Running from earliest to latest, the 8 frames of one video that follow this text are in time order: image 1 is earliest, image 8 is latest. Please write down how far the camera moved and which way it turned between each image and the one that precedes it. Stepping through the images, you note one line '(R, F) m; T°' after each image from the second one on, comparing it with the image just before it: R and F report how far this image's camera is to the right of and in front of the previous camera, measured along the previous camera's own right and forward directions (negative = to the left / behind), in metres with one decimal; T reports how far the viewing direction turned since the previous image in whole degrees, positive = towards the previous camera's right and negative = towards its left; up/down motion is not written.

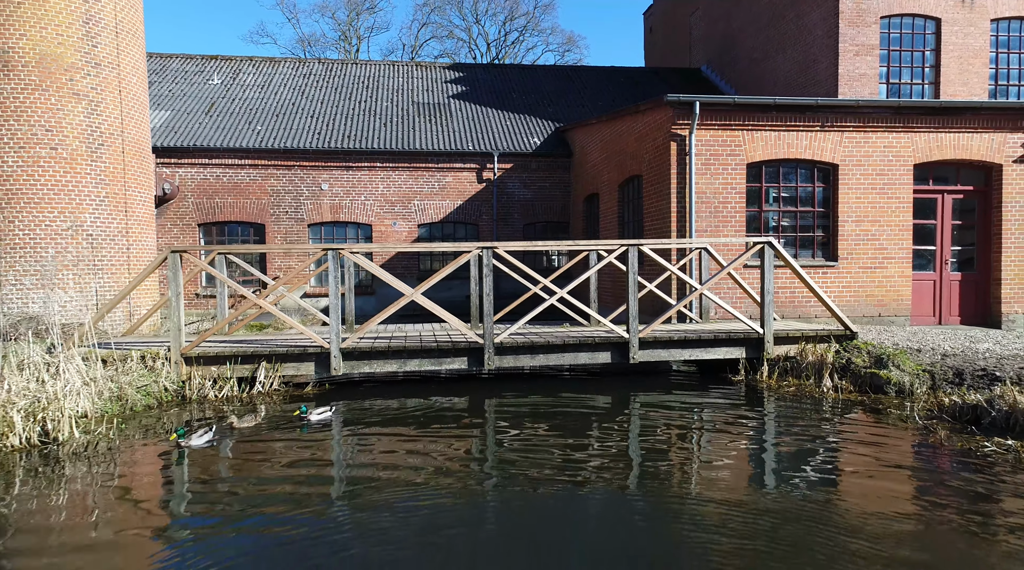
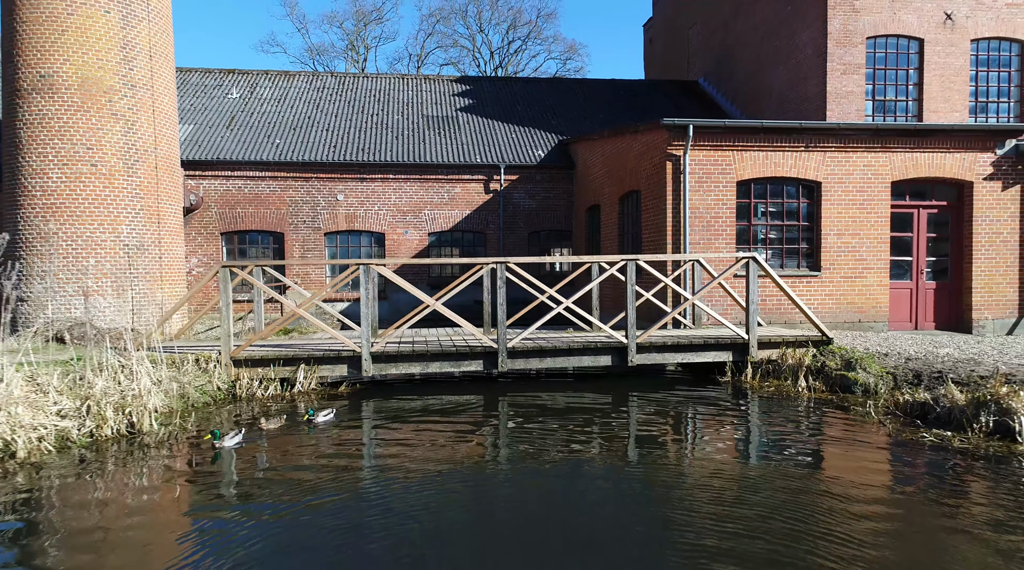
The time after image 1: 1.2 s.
(-0.1, -0.8) m; 0°
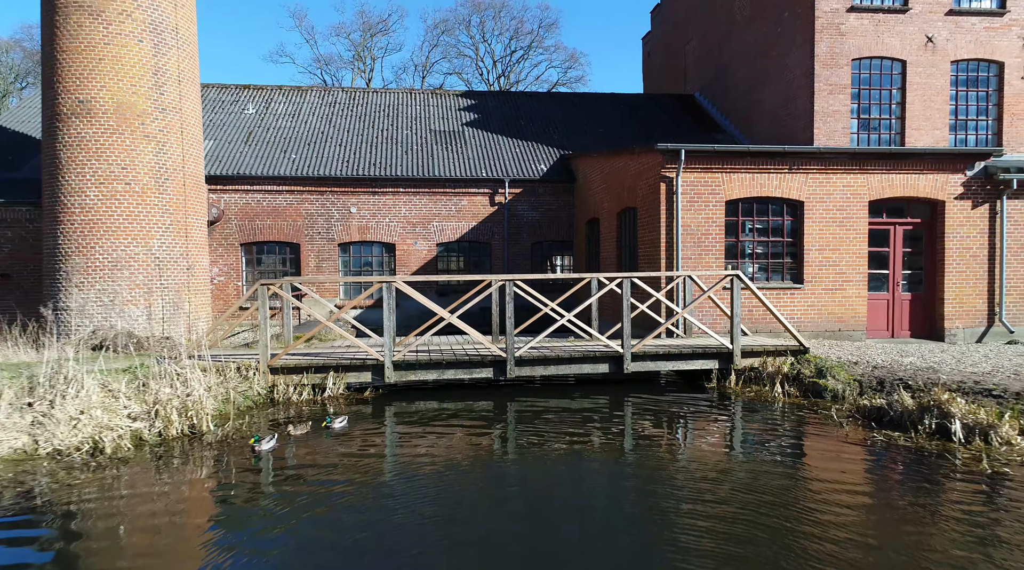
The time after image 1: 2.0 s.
(-0.1, -0.9) m; 0°
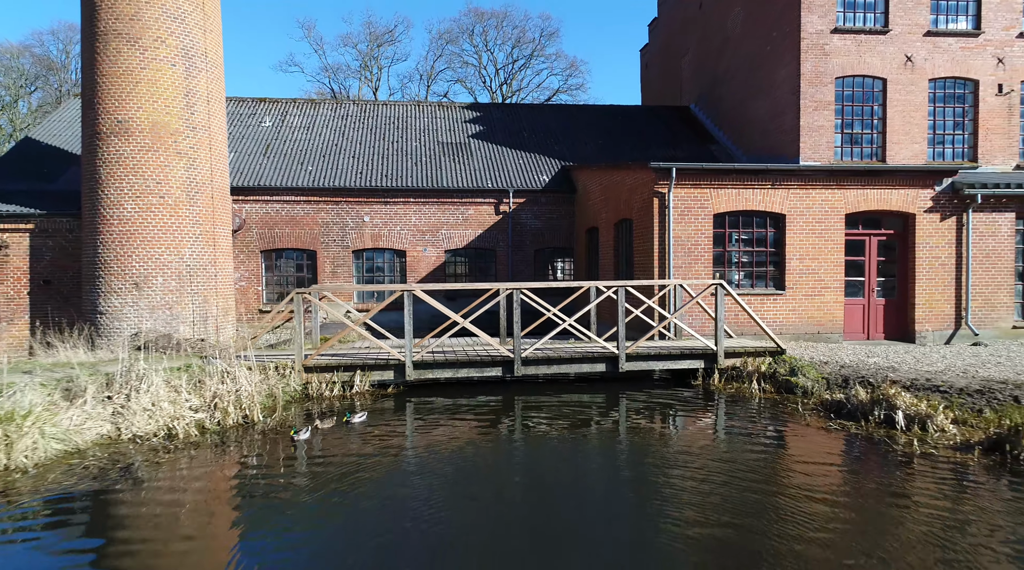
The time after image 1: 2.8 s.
(-0.1, -1.0) m; 0°
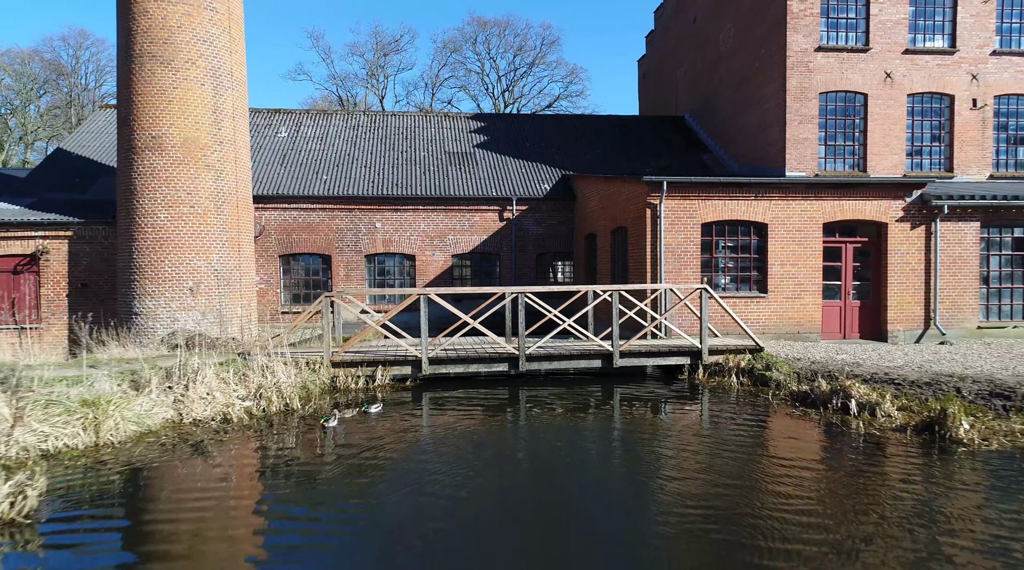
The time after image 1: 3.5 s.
(-0.1, -1.1) m; 0°
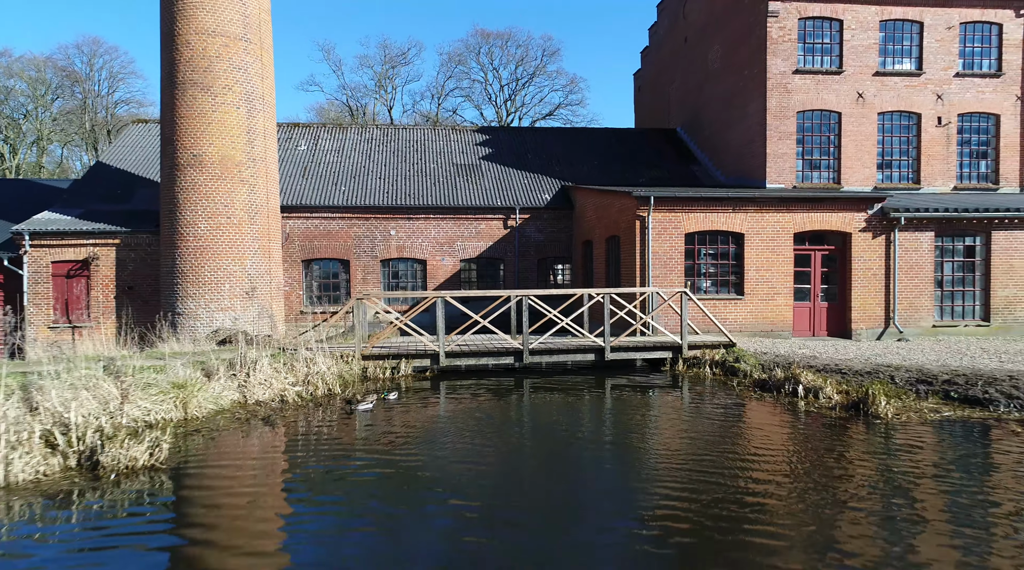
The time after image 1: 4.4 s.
(-0.1, -1.7) m; 0°
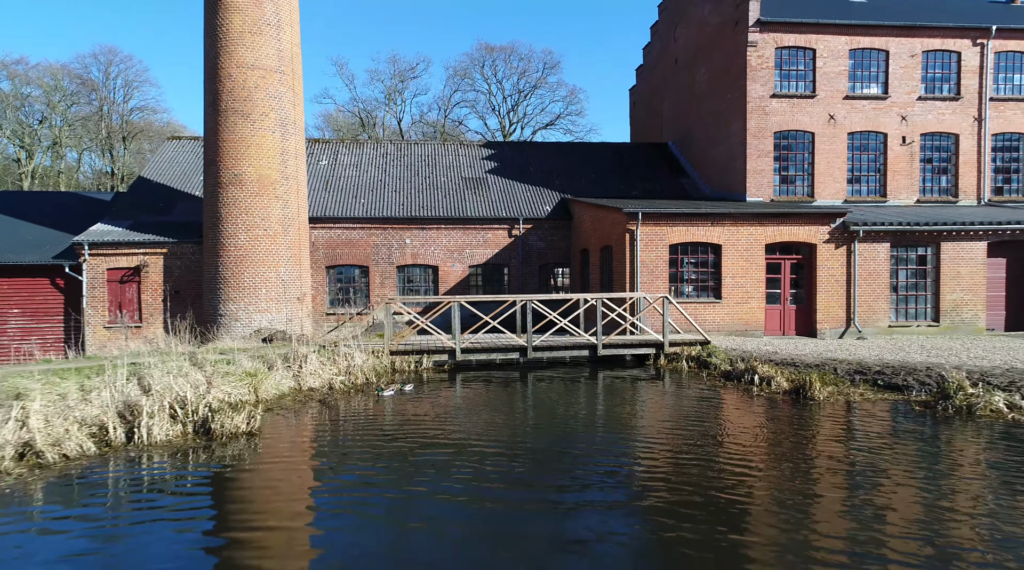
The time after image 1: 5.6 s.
(-0.1, -2.1) m; 0°
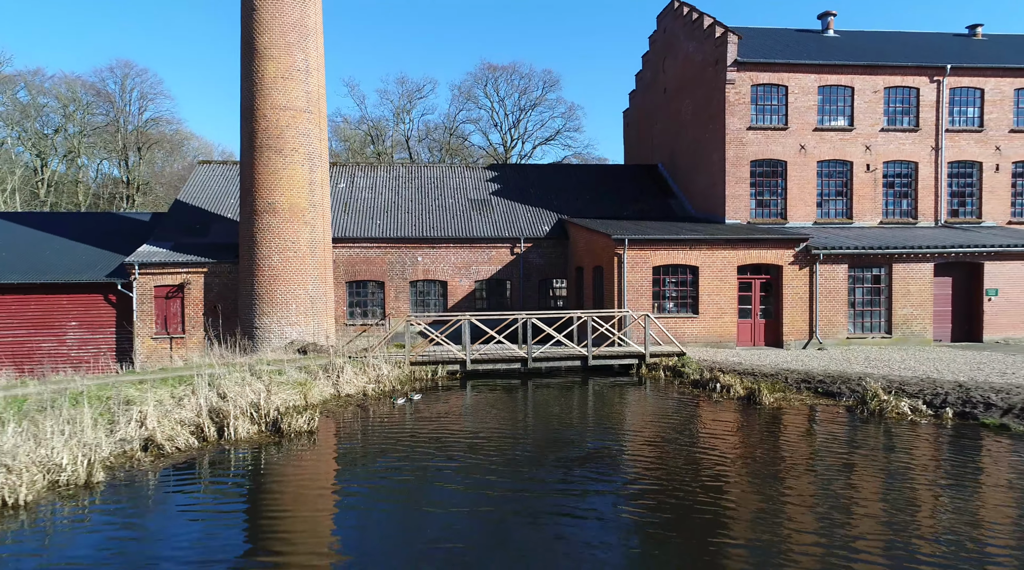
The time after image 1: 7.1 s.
(0.0, -2.4) m; 0°
